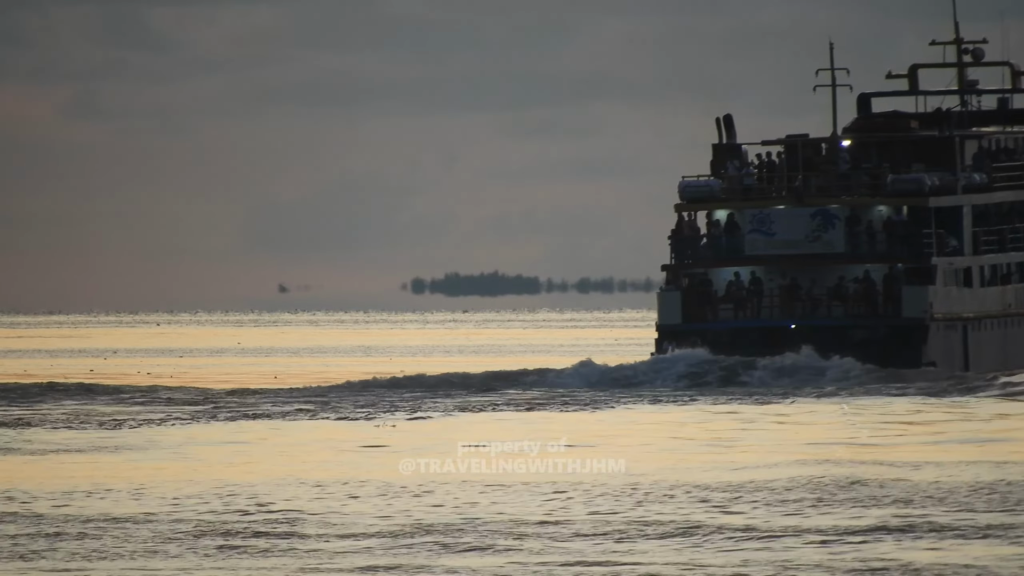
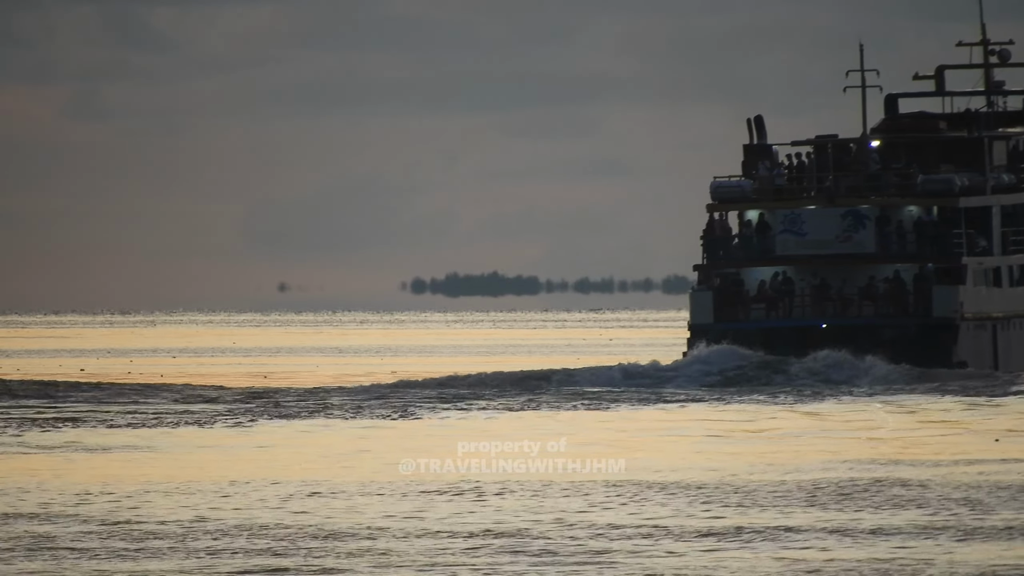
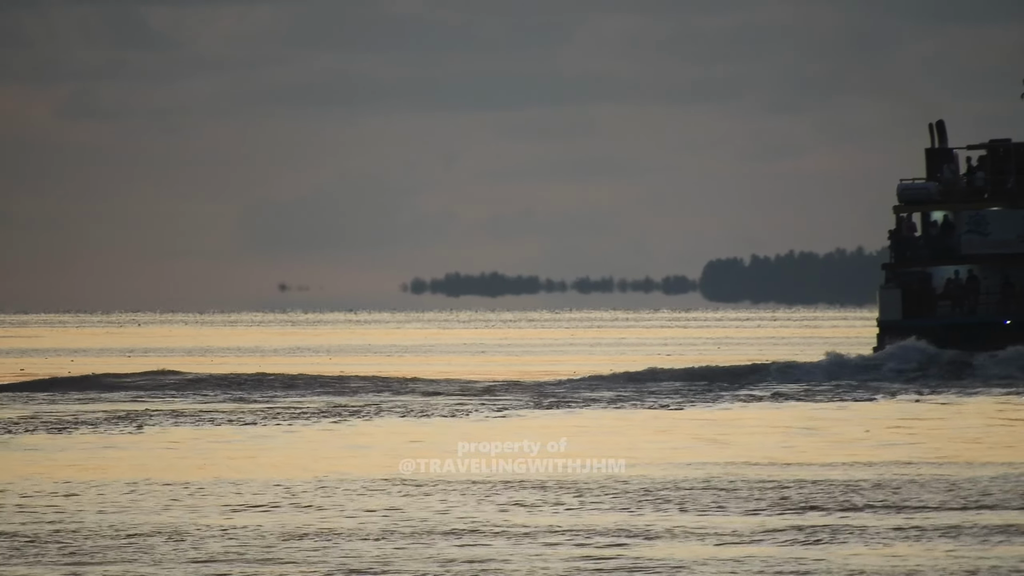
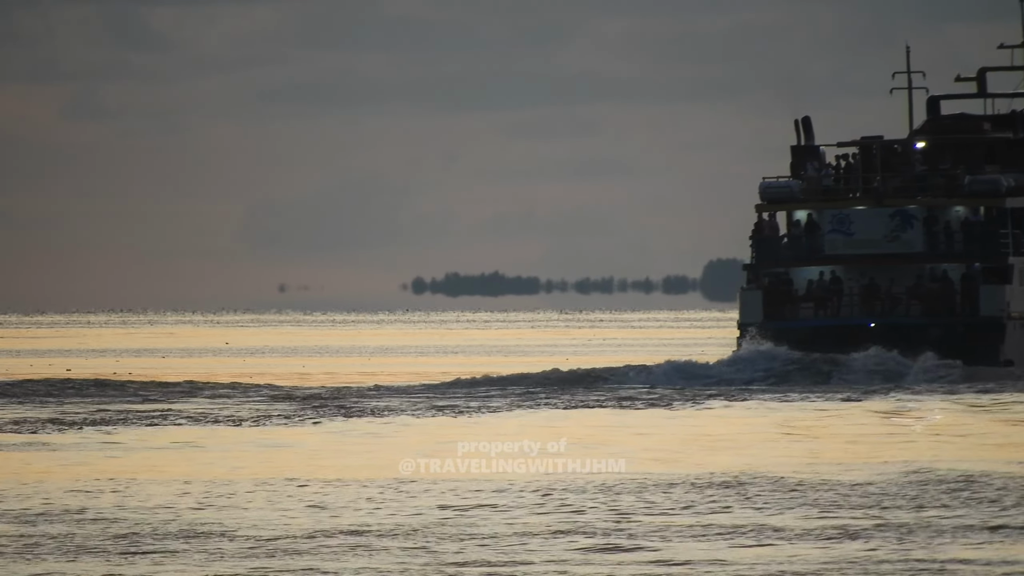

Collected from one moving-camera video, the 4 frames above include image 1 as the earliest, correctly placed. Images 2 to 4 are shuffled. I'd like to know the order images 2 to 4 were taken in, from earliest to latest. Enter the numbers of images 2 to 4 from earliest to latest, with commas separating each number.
2, 4, 3
